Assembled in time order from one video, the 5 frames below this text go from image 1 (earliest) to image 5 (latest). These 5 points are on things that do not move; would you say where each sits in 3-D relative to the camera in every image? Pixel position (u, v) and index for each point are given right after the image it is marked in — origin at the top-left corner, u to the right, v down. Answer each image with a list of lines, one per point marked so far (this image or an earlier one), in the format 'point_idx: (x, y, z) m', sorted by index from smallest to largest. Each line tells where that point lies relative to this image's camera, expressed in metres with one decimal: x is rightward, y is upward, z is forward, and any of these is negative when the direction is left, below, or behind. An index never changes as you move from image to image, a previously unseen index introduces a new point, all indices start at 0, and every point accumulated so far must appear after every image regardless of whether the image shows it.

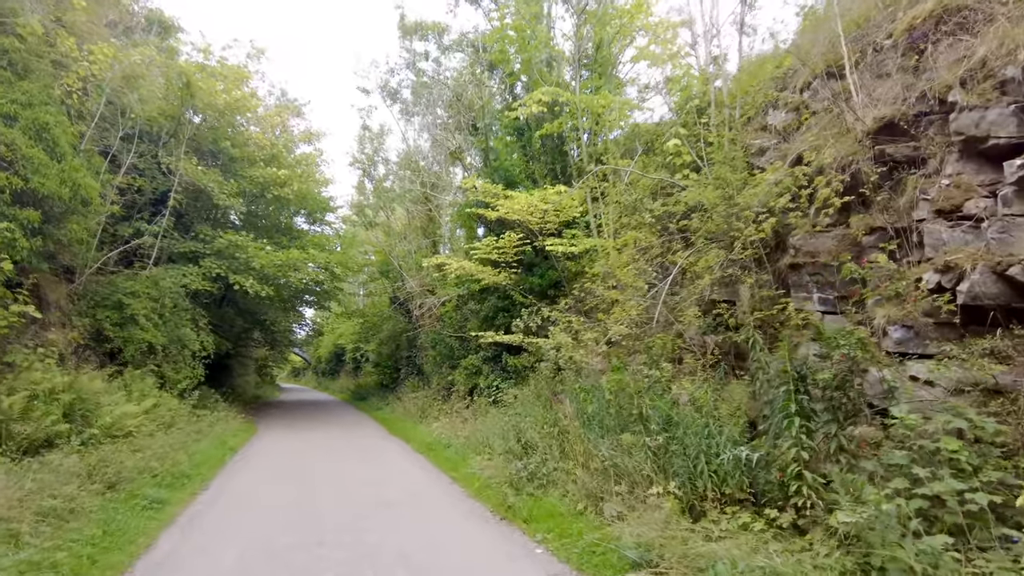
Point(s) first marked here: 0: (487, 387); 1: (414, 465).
0: (-0.7, -2.8, +19.1) m
1: (-2.0, -3.4, +13.8) m
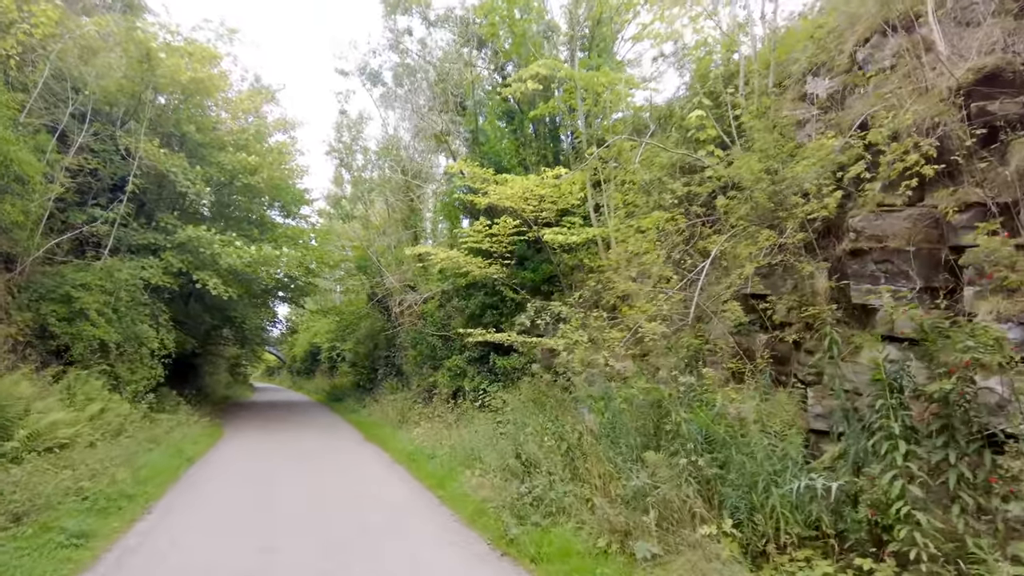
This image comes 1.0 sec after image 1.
0: (-1.0, -2.6, +17.7) m
1: (-2.2, -3.3, +12.4) m
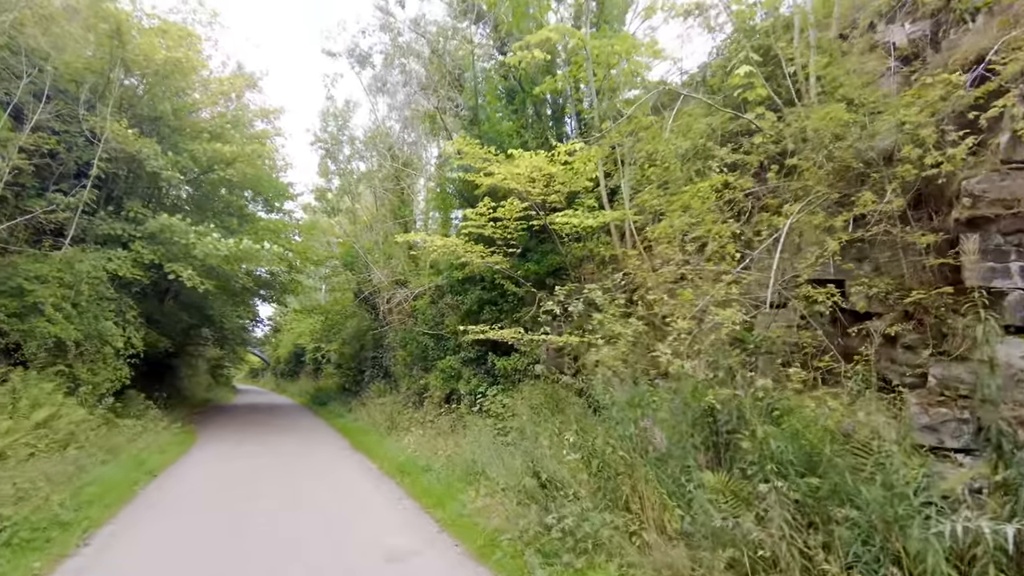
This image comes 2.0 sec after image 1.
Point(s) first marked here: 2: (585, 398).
0: (-1.0, -2.5, +16.3) m
1: (-2.1, -3.1, +10.9) m
2: (+1.0, -1.5, +9.6) m
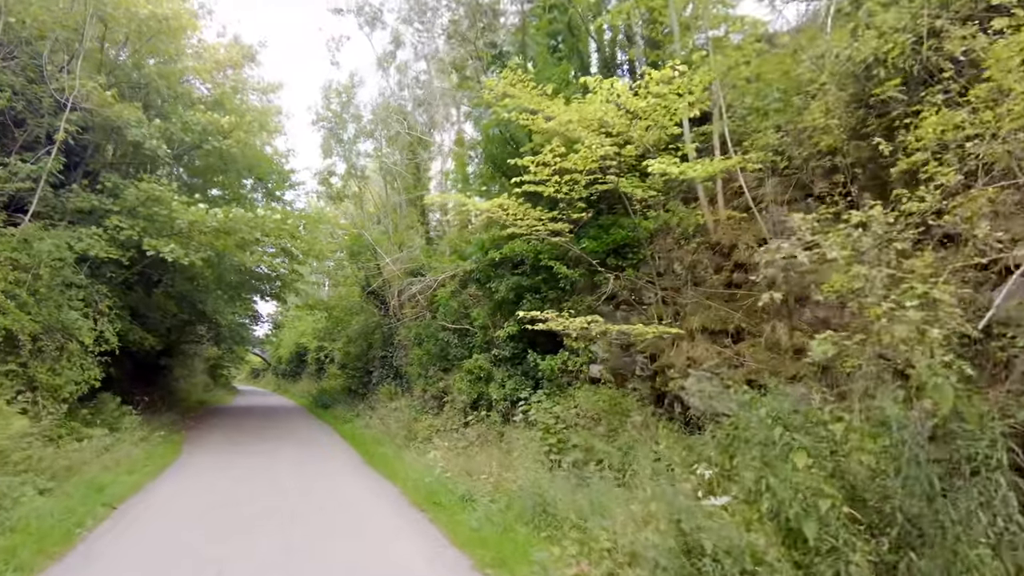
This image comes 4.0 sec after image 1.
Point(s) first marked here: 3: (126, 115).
0: (-0.2, -2.2, +13.6) m
1: (-1.3, -2.8, +8.2) m
2: (+1.8, -1.2, +6.9) m
3: (-9.4, +4.2, +16.5) m
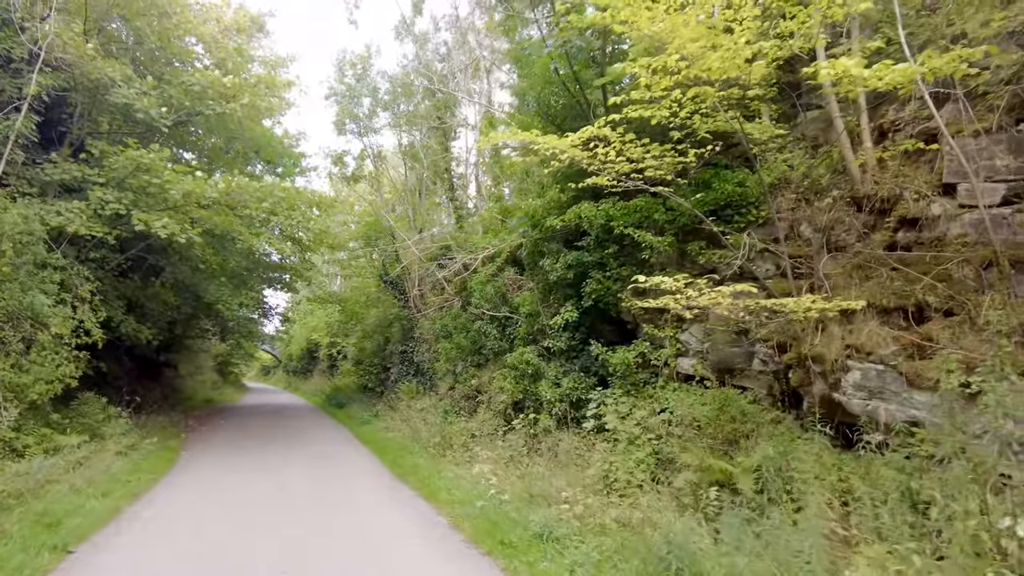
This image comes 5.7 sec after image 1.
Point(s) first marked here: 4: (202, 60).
0: (+0.8, -1.8, +11.3) m
1: (-0.4, -2.5, +5.9) m
2: (+2.7, -0.8, +4.6) m
3: (-8.4, +4.5, +14.3) m
4: (-8.3, +6.2, +18.4) m
